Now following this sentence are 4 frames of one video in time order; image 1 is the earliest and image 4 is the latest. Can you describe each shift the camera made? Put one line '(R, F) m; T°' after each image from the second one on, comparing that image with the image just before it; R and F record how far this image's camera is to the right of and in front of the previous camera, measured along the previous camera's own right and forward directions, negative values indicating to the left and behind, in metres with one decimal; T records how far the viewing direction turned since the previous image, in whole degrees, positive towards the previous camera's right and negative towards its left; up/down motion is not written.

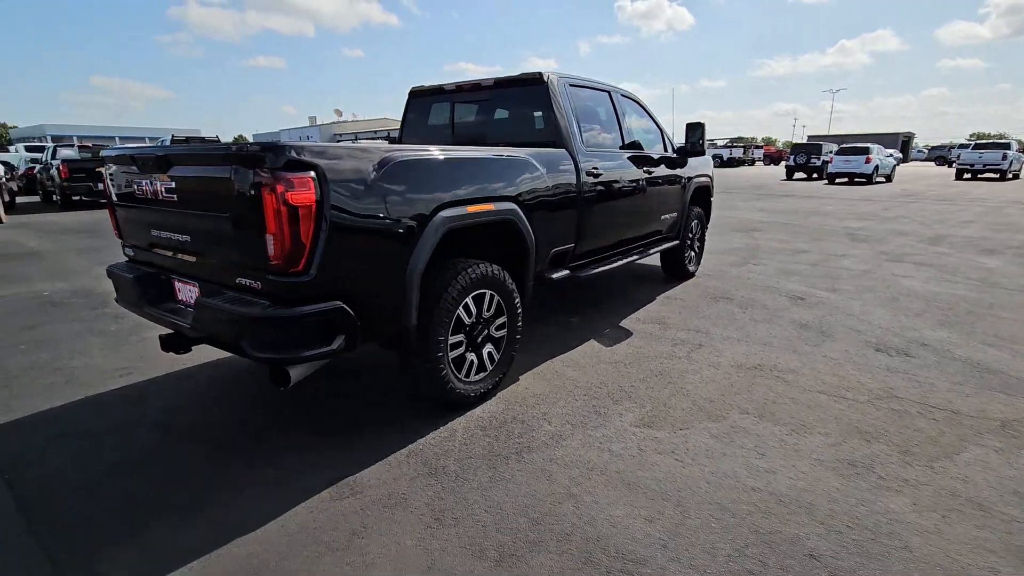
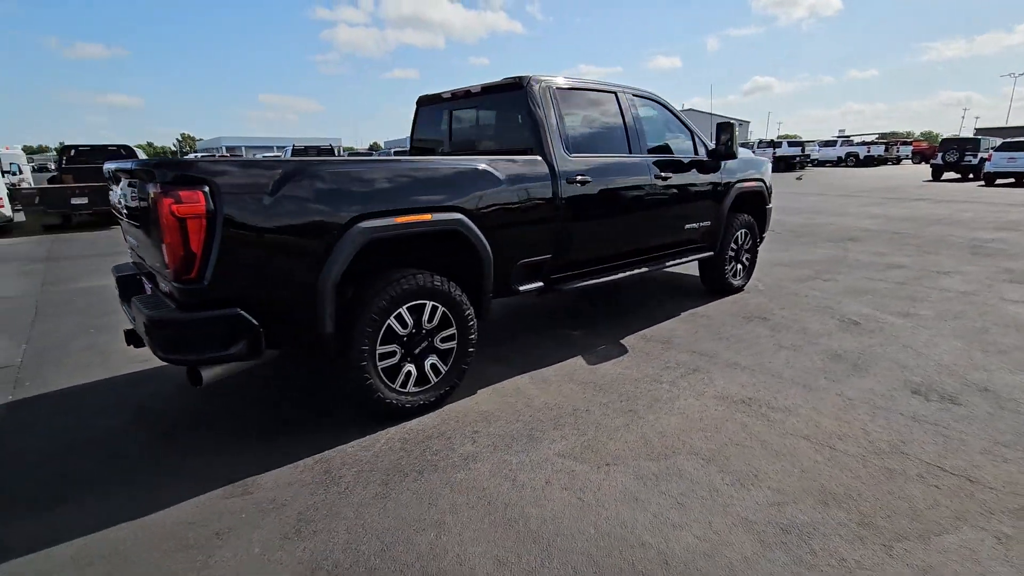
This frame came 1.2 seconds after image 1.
(+1.0, +0.2) m; -12°
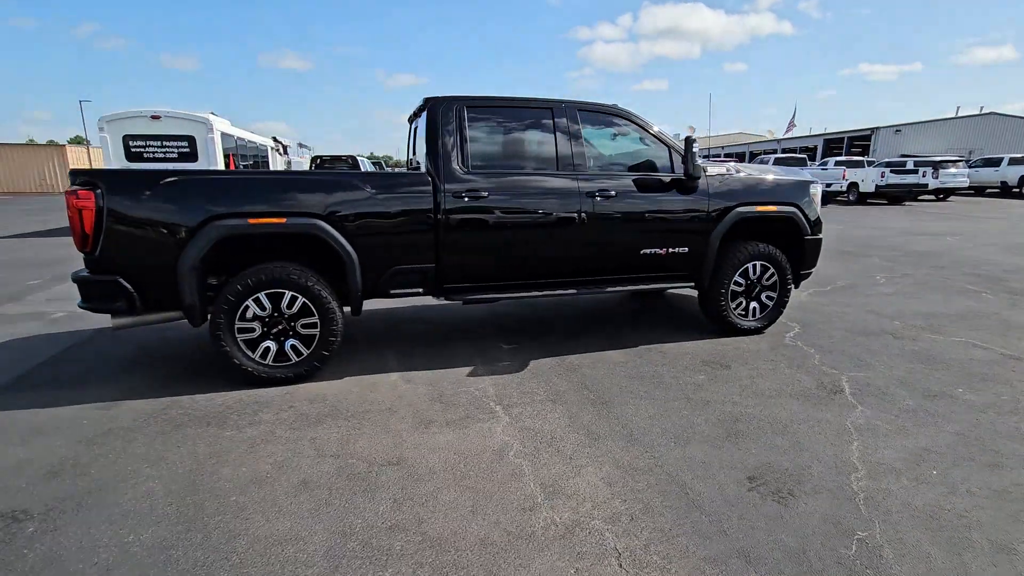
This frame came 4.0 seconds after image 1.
(+2.5, +0.4) m; -24°
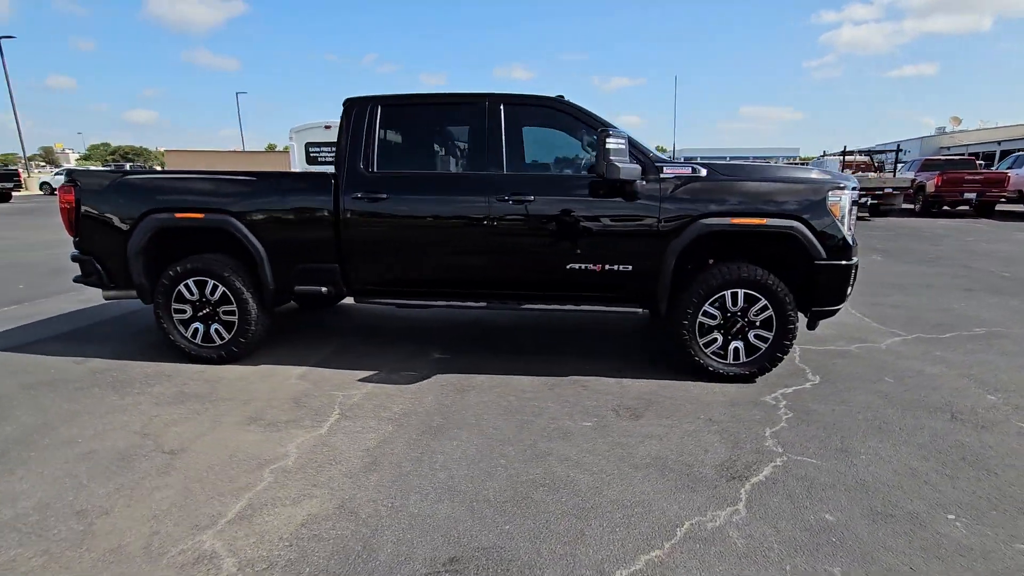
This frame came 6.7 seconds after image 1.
(+2.1, +0.8) m; -21°
